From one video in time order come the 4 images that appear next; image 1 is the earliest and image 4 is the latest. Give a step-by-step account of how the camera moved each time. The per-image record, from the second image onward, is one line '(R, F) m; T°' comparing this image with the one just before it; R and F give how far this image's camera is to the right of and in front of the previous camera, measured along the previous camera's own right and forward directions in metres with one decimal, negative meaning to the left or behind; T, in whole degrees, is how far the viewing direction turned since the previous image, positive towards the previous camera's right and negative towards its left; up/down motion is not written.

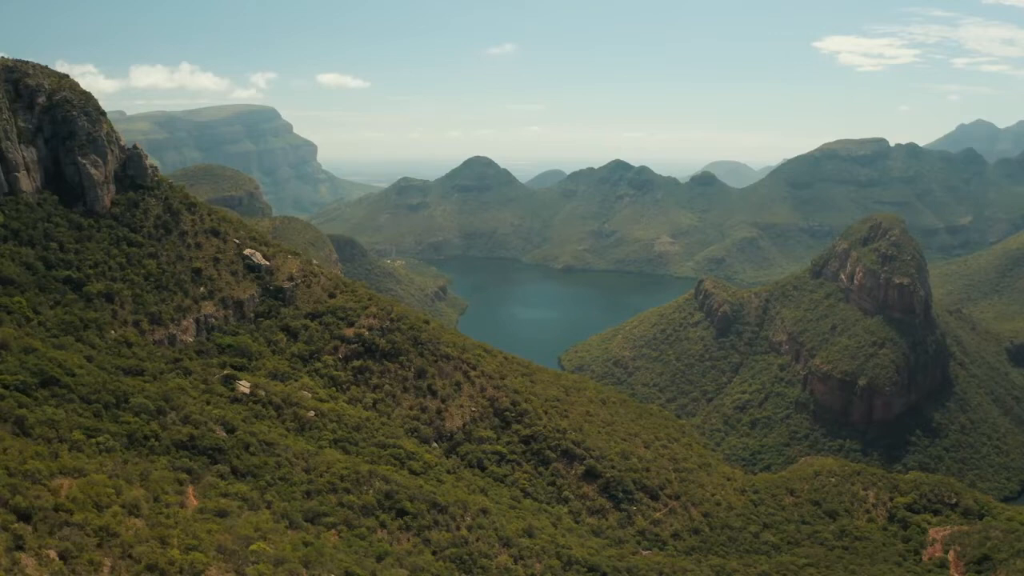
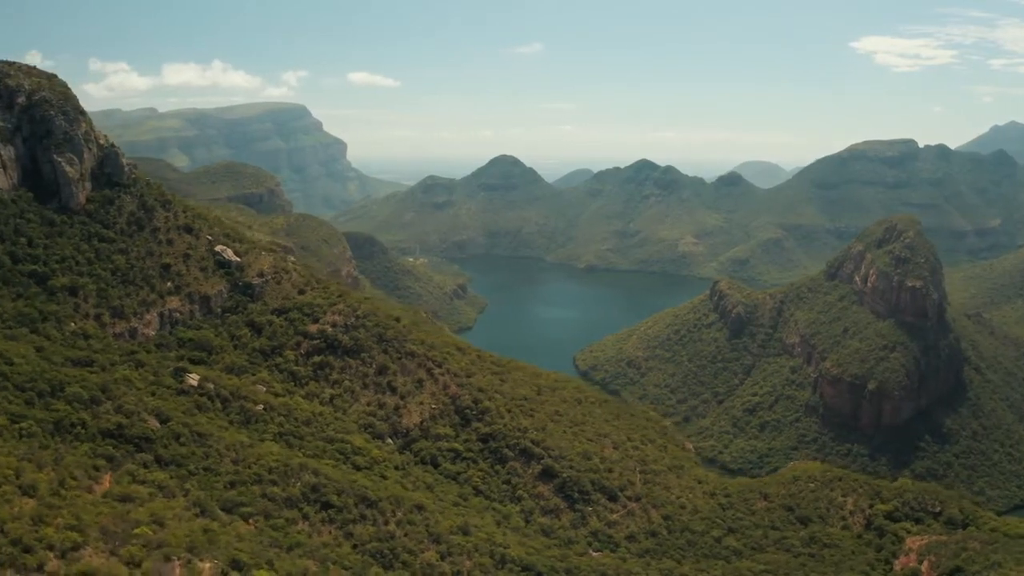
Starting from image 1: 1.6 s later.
(+6.5, -0.1) m; -3°
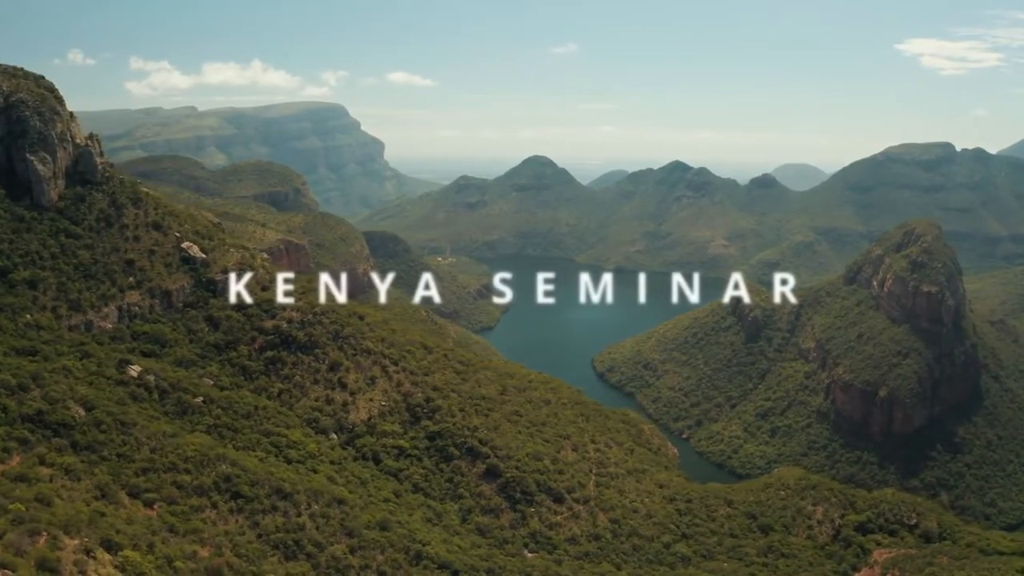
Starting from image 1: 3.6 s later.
(+8.3, -0.1) m; -4°
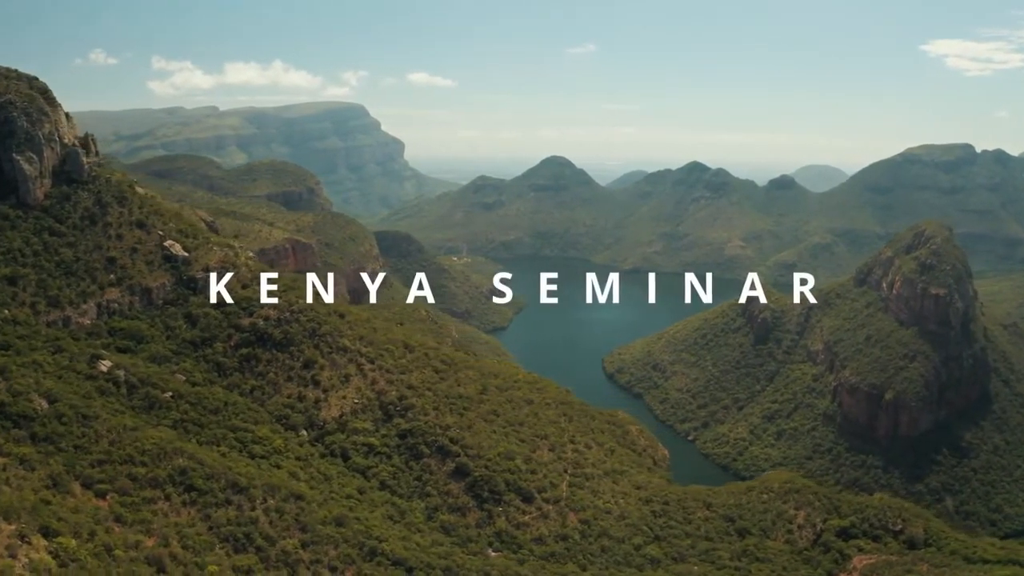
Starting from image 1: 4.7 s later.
(+4.7, -0.1) m; -2°
